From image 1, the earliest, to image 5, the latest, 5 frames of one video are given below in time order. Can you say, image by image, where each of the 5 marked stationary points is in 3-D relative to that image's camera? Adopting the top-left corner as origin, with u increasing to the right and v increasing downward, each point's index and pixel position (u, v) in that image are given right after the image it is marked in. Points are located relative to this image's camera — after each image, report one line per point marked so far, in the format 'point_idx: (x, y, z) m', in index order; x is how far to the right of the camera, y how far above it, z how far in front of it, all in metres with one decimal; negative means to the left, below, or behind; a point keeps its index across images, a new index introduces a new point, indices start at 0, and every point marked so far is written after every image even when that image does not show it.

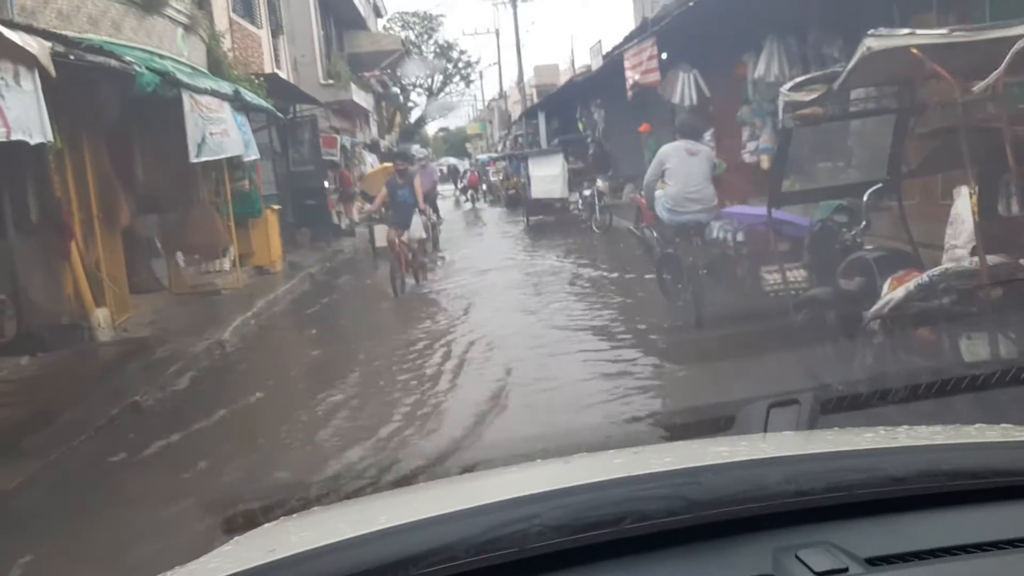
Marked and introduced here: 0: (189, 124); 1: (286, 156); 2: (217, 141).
0: (-3.1, +1.5, +9.0) m
1: (-4.8, +2.8, +19.9) m
2: (-3.0, +1.5, +9.6) m
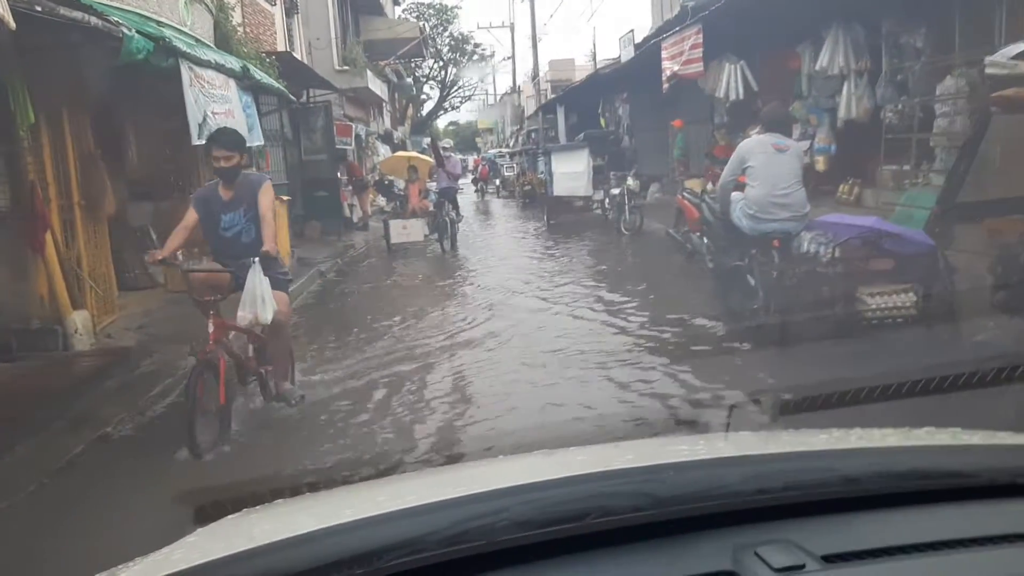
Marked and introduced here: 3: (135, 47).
0: (-2.7, +1.5, +7.8) m
1: (-4.3, +2.9, +18.8) m
2: (-2.6, +1.5, +8.5) m
3: (-2.7, +1.7, +6.7) m
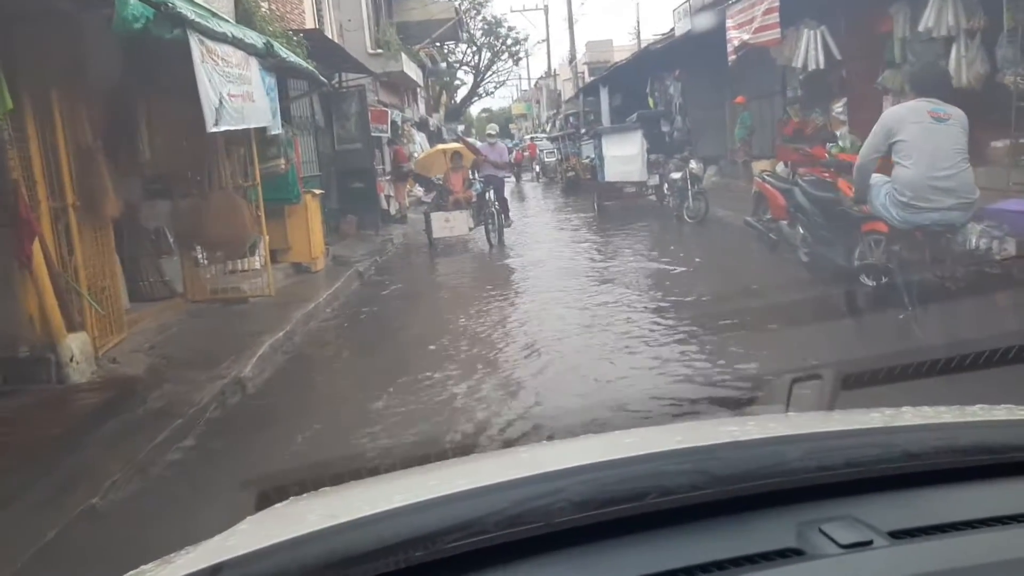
0: (-2.2, +1.4, +6.7) m
1: (-3.4, +2.9, +17.6) m
2: (-2.1, +1.4, +7.3) m
3: (-2.2, +1.6, +5.5) m
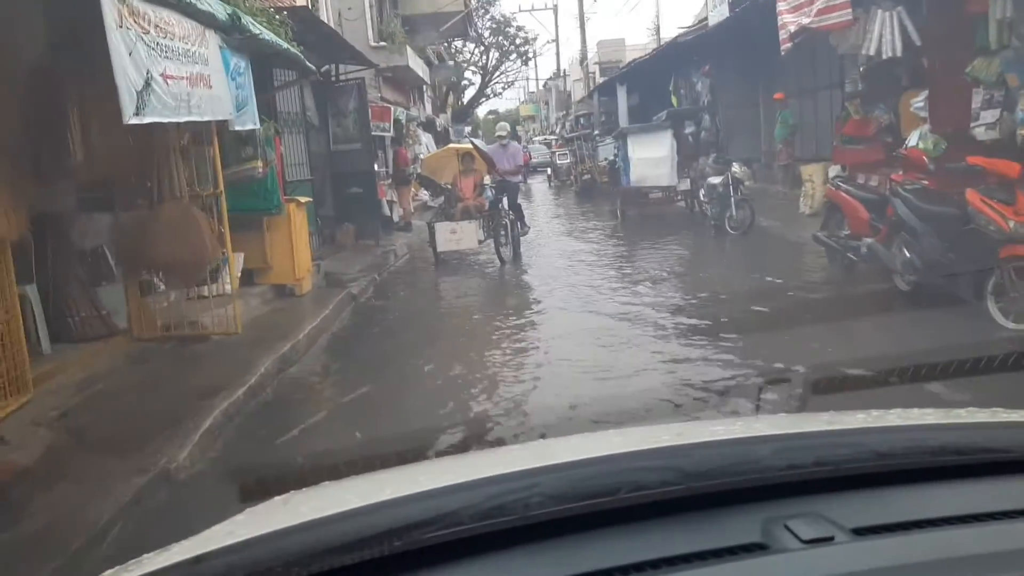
0: (-2.0, +1.2, +4.9) m
1: (-3.1, +2.6, +15.8) m
2: (-1.9, +1.2, +5.5) m
3: (-2.0, +1.3, +3.7) m
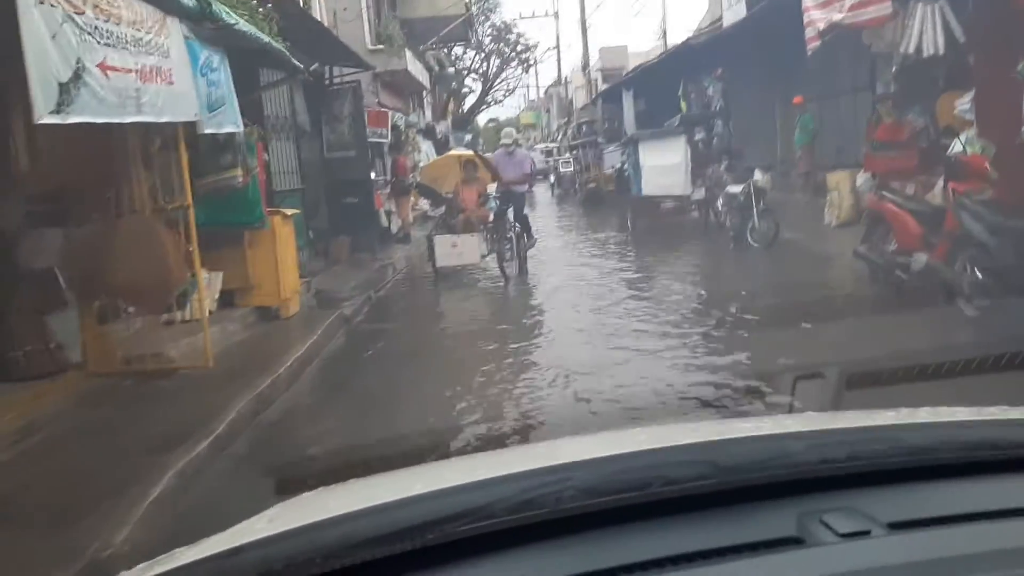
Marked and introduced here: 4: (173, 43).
0: (-1.9, +1.0, +4.0) m
1: (-3.0, +2.4, +15.0) m
2: (-1.8, +1.0, +4.6) m
3: (-1.9, +1.2, +2.8) m
4: (-1.9, +1.4, +5.4) m
